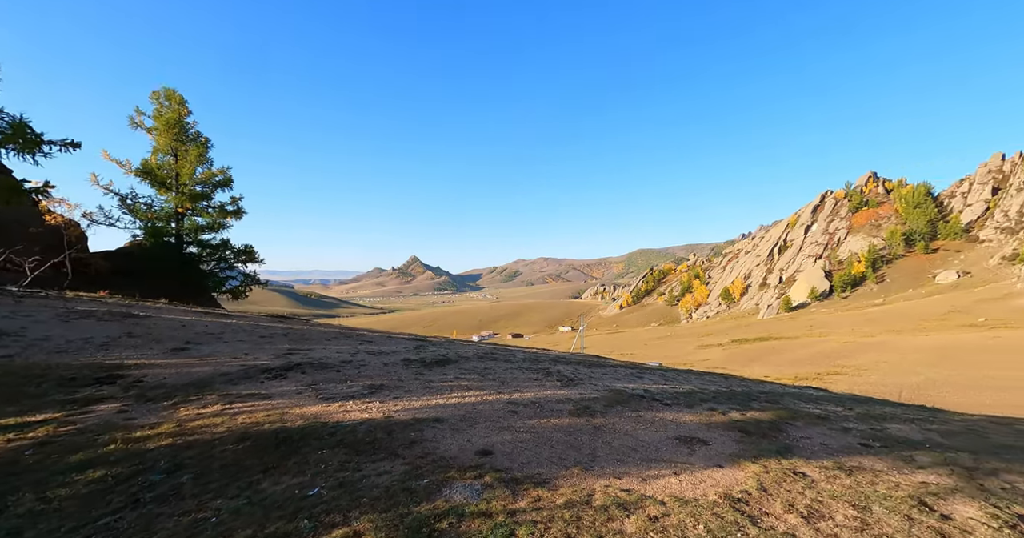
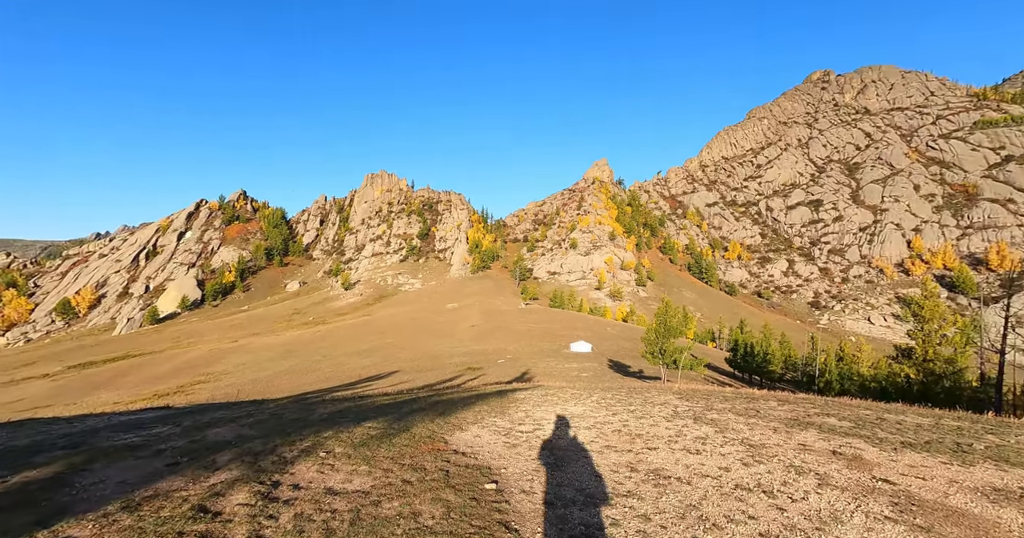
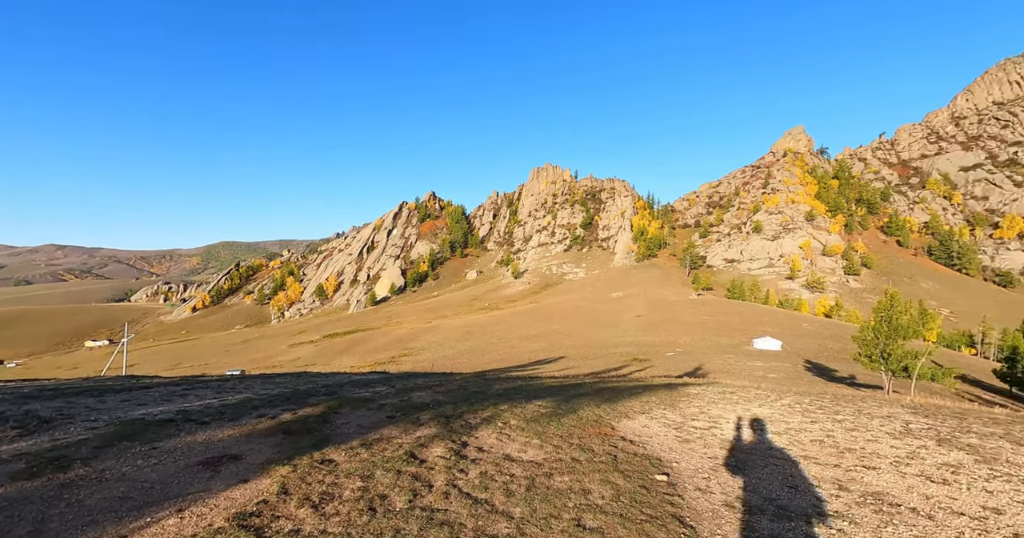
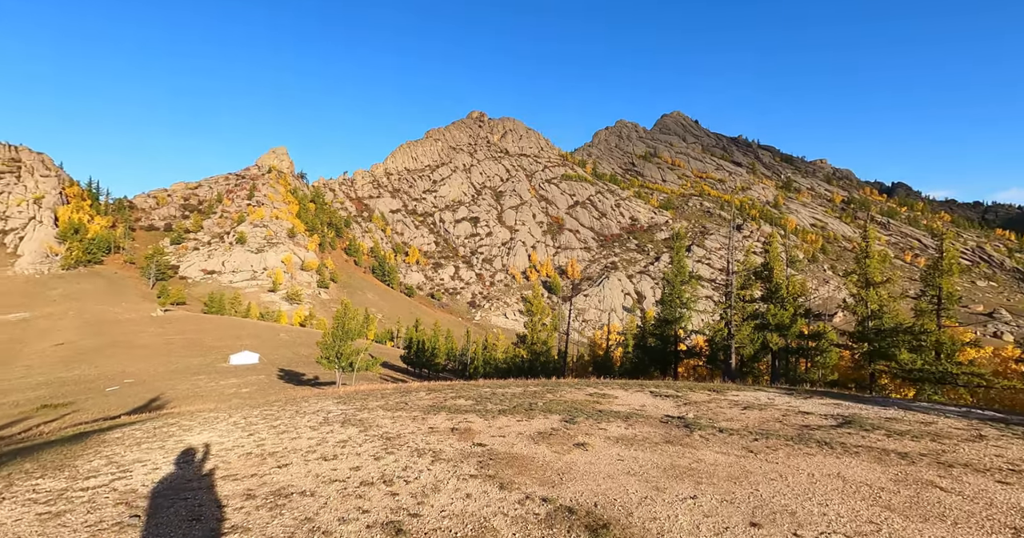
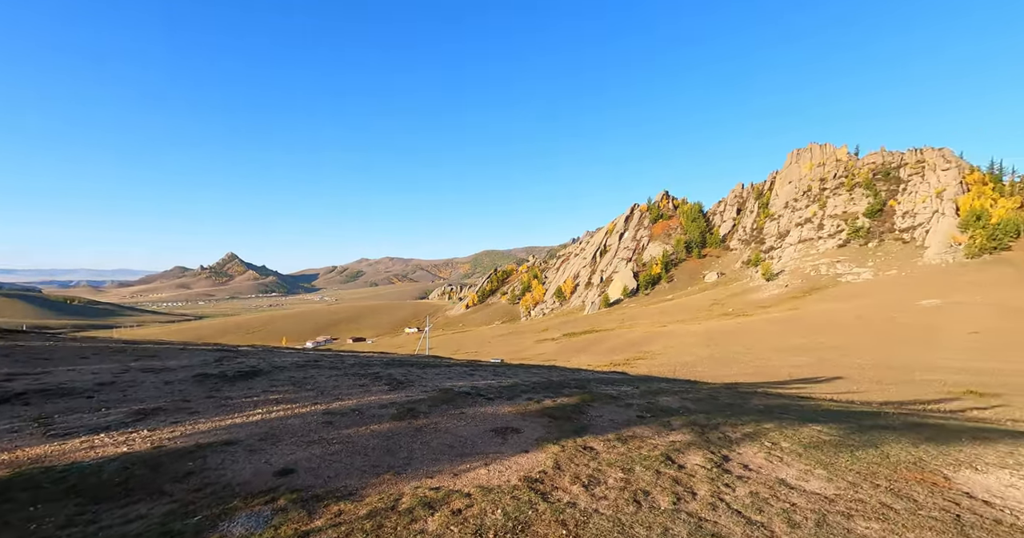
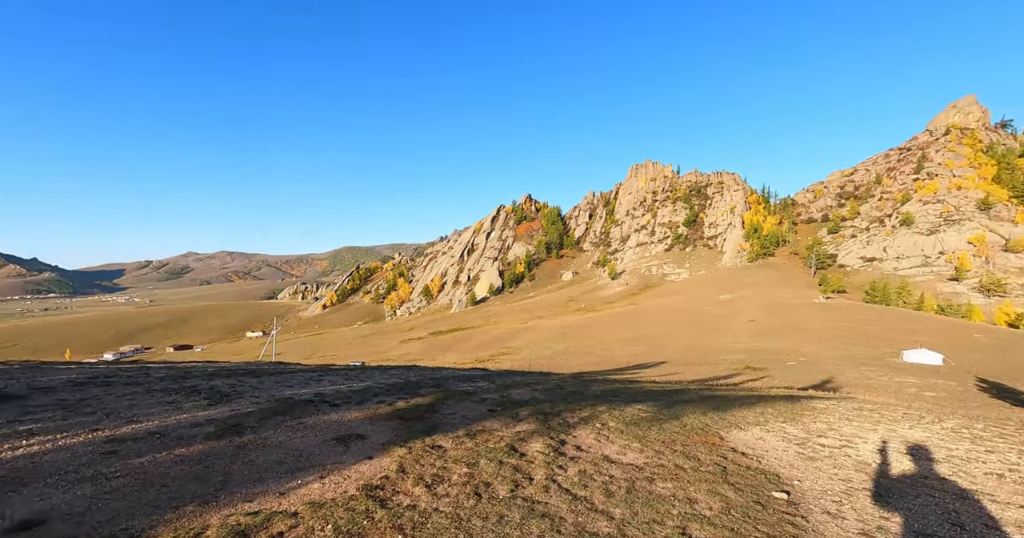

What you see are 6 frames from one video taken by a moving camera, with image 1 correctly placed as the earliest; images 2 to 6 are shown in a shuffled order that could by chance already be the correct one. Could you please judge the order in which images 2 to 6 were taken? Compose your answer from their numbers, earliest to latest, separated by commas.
5, 6, 3, 2, 4
